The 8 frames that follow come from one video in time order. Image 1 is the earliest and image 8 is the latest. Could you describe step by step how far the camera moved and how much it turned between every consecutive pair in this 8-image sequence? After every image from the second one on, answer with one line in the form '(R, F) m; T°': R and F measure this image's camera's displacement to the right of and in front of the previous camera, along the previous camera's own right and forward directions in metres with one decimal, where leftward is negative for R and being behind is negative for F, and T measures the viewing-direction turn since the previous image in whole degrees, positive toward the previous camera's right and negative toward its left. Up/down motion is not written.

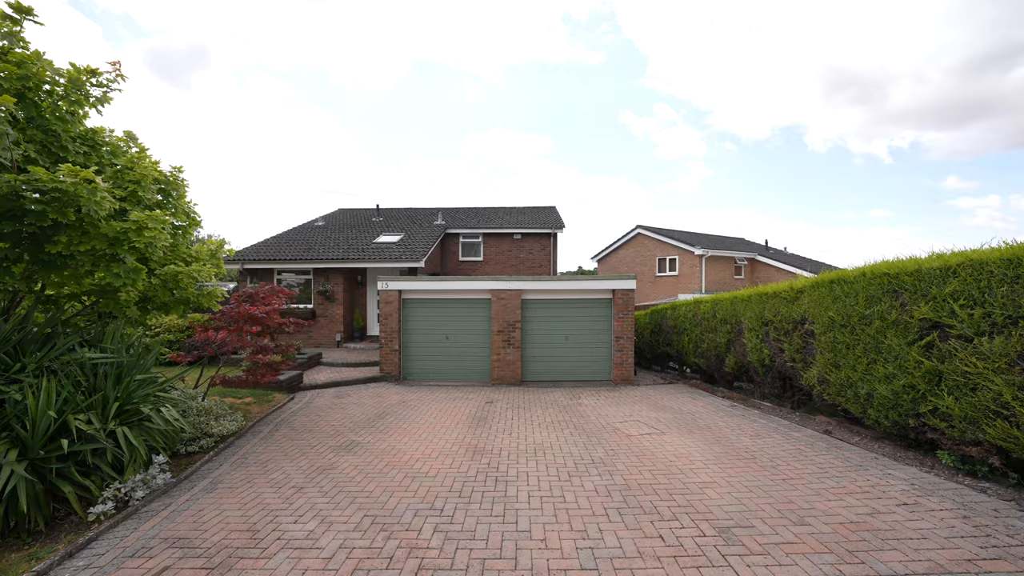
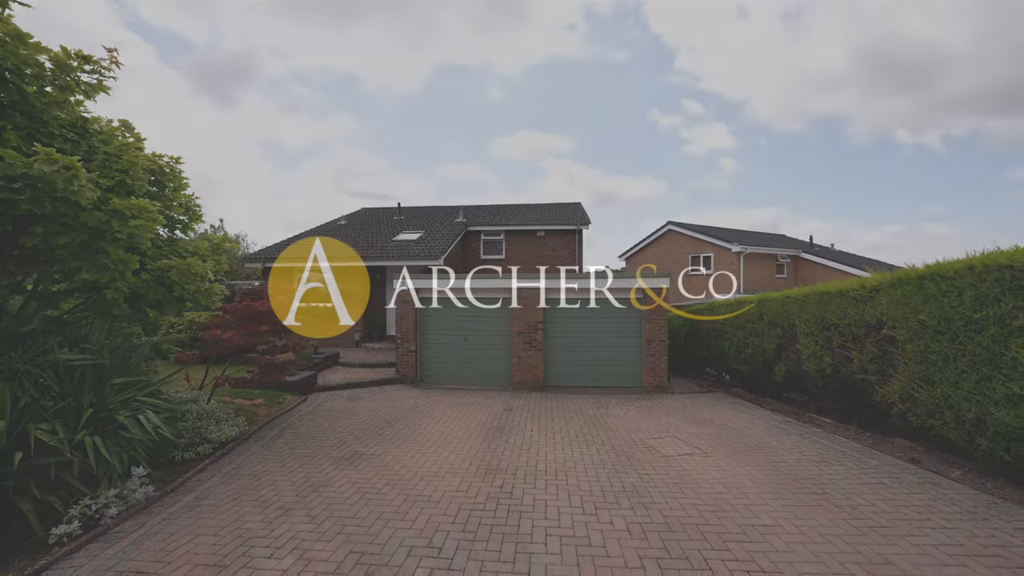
(+0.1, +0.6) m; -4°
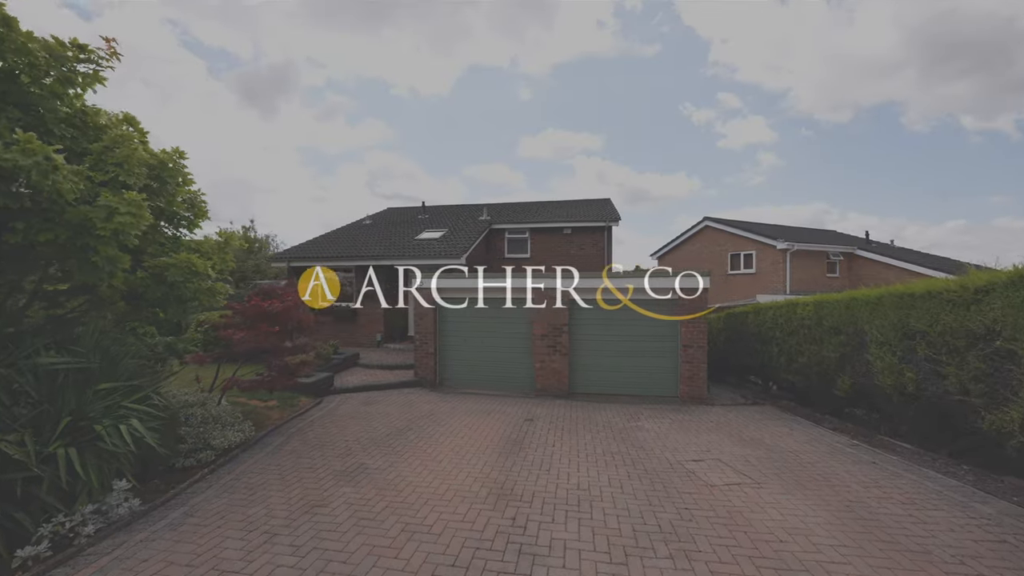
(+0.1, +0.5) m; -4°
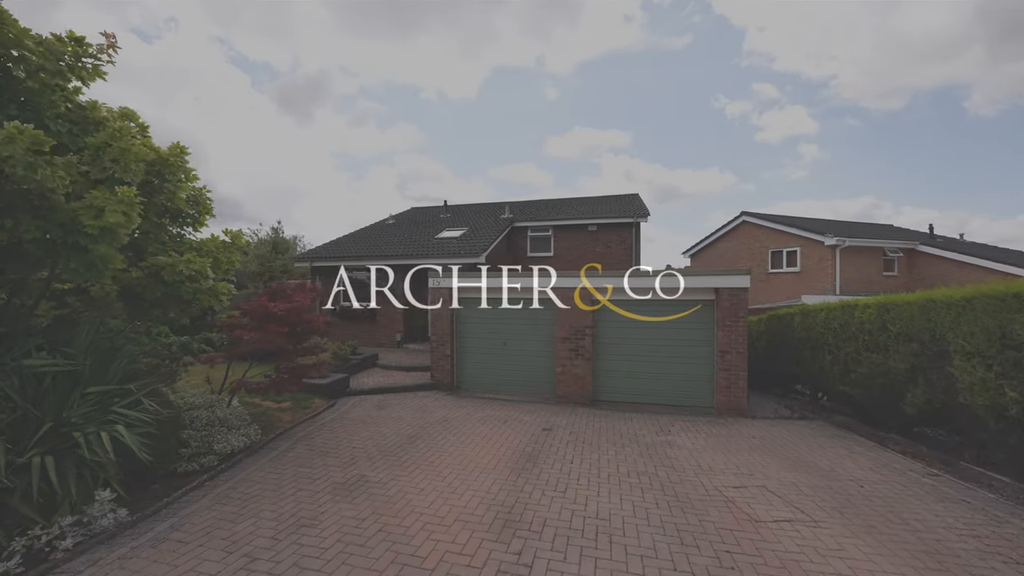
(+0.2, +0.4) m; -4°
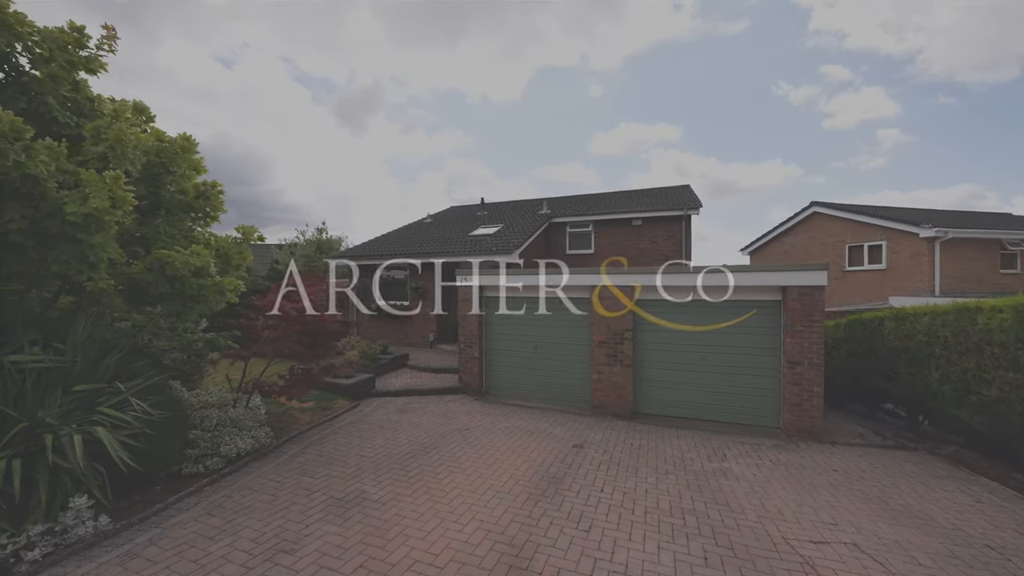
(+0.3, +0.6) m; -7°
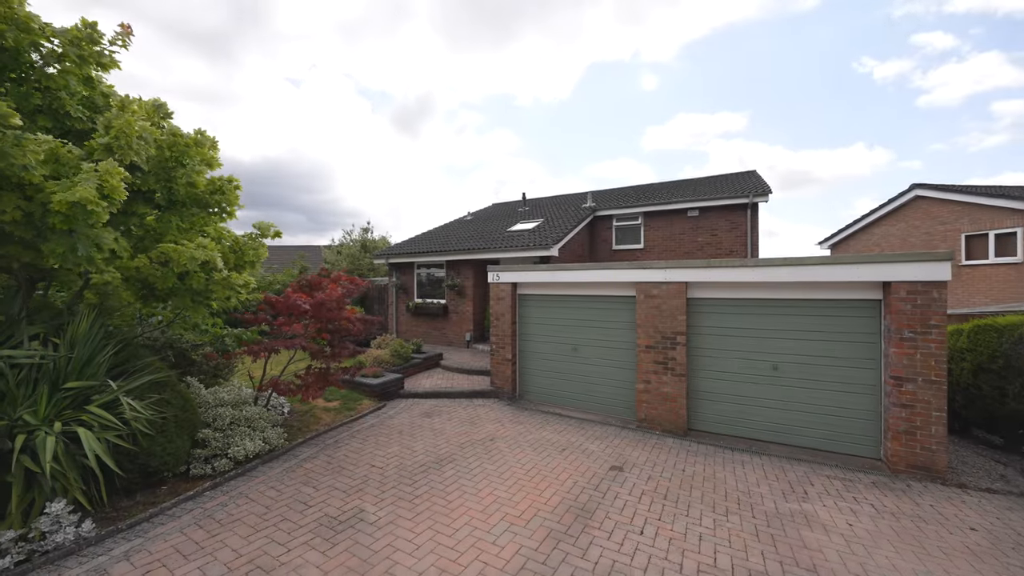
(+0.3, +0.7) m; -8°
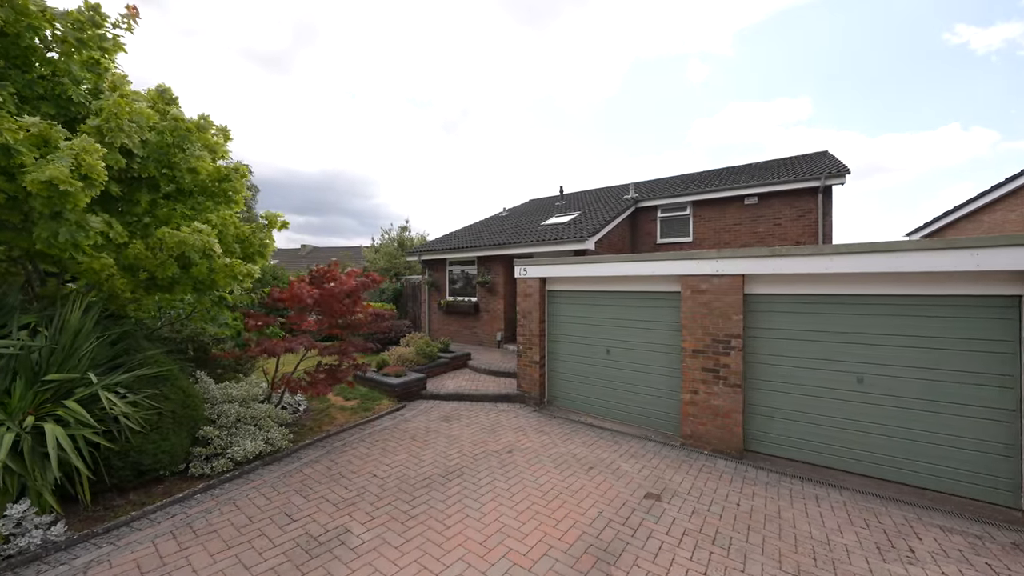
(+0.3, +0.6) m; -7°
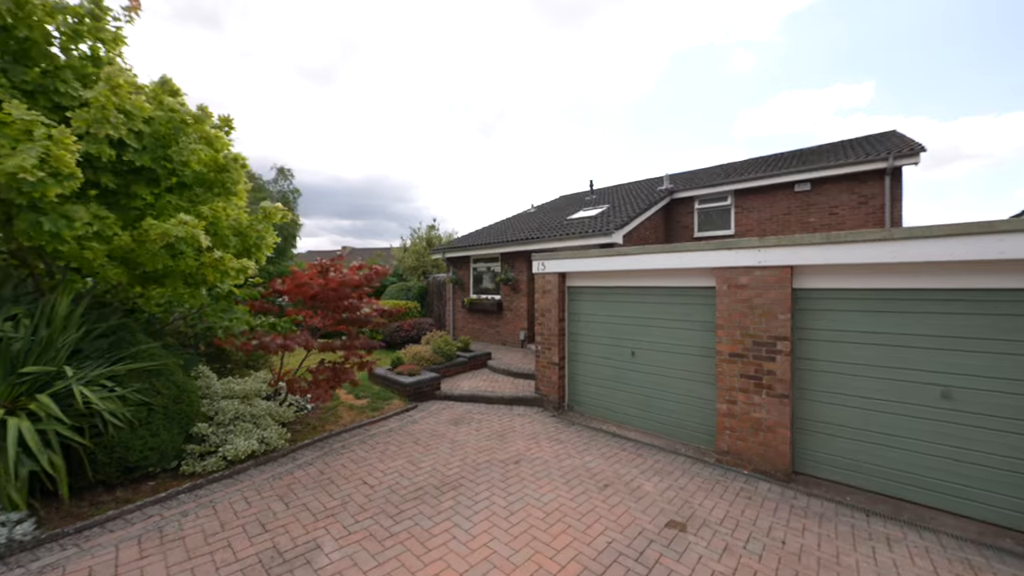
(+0.3, +0.5) m; -6°
